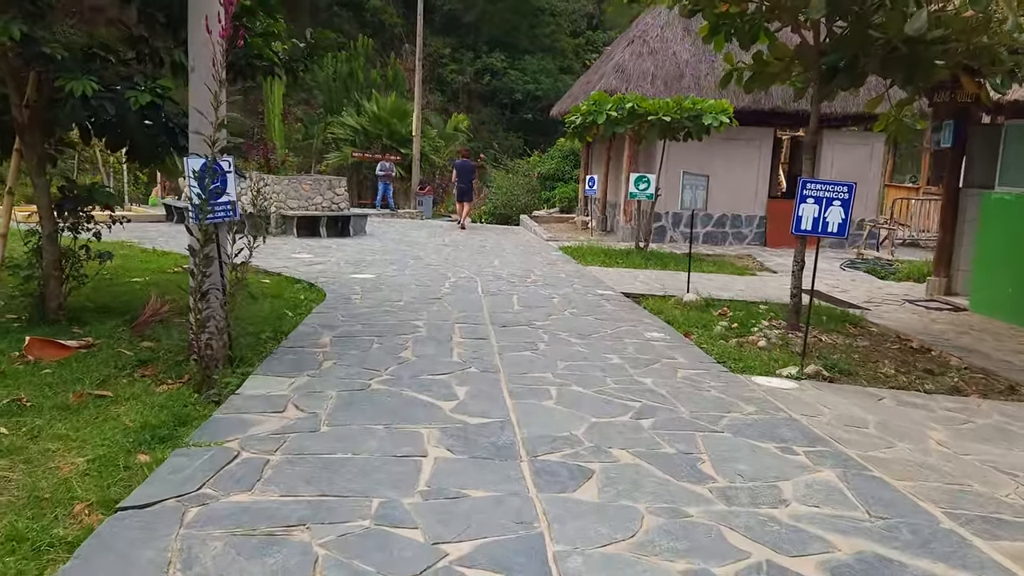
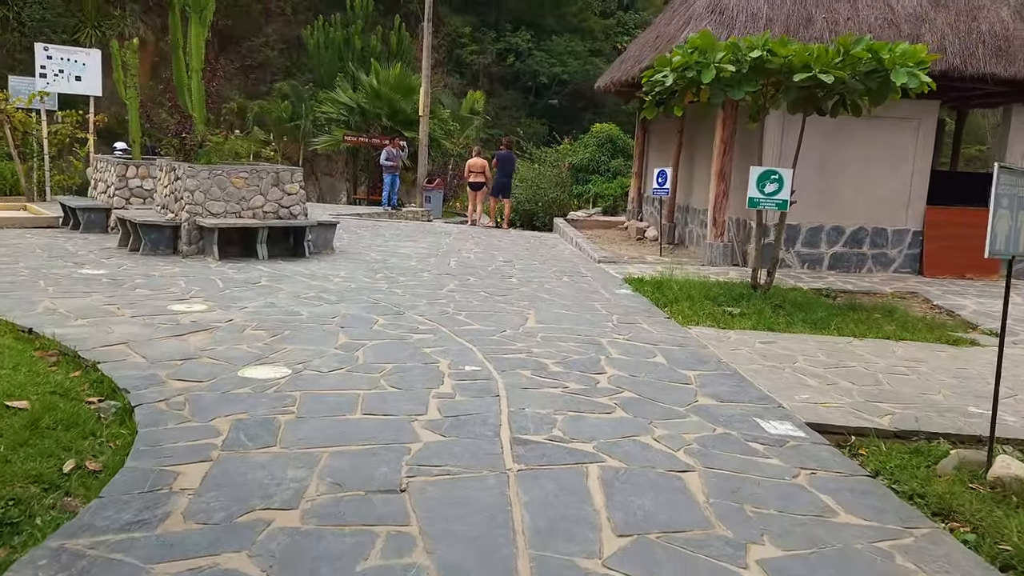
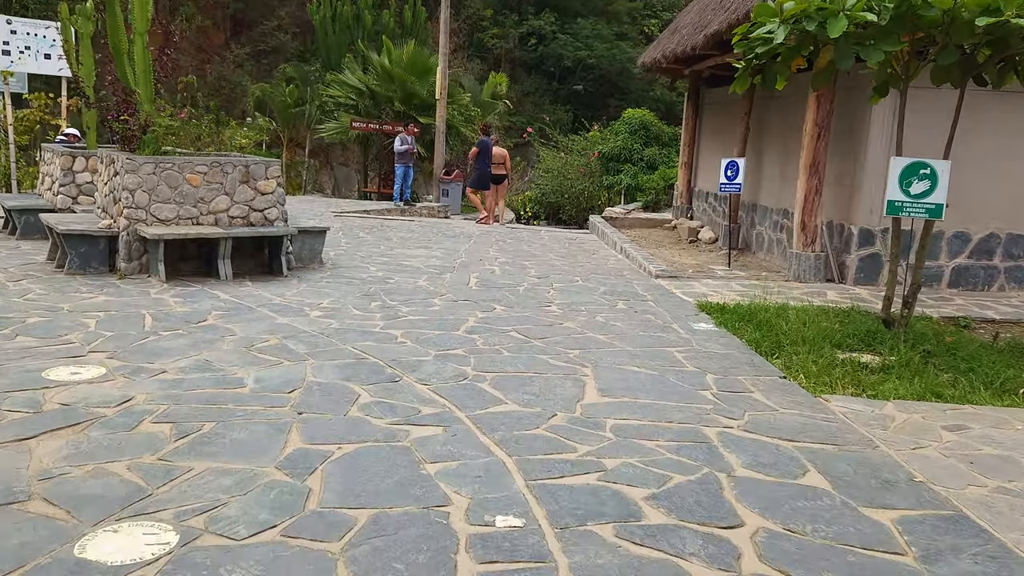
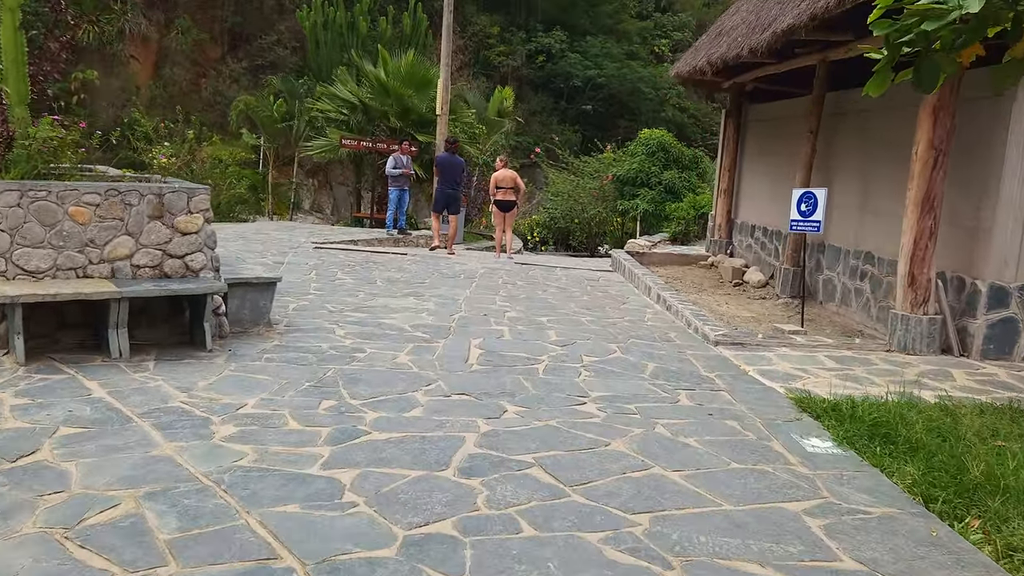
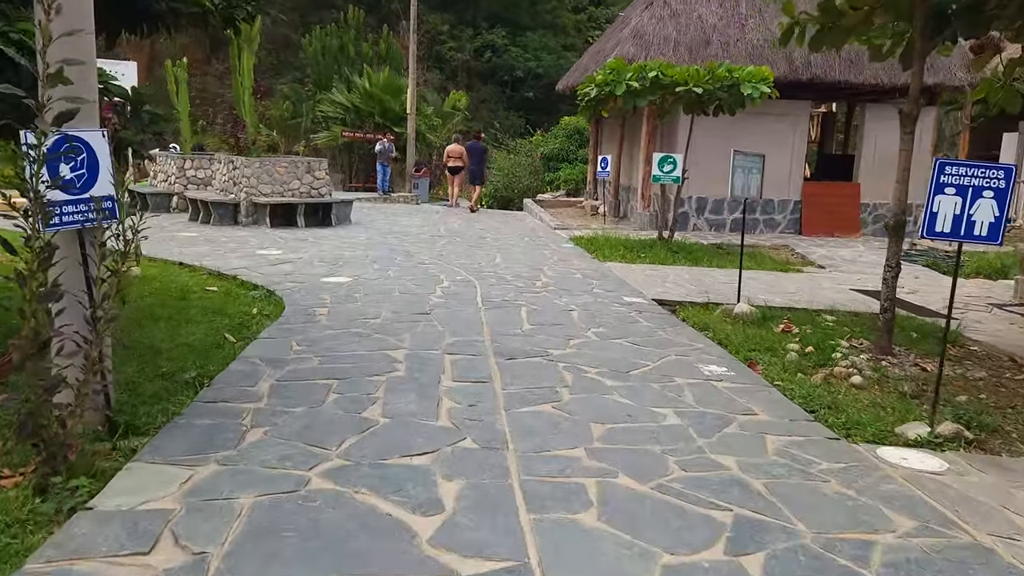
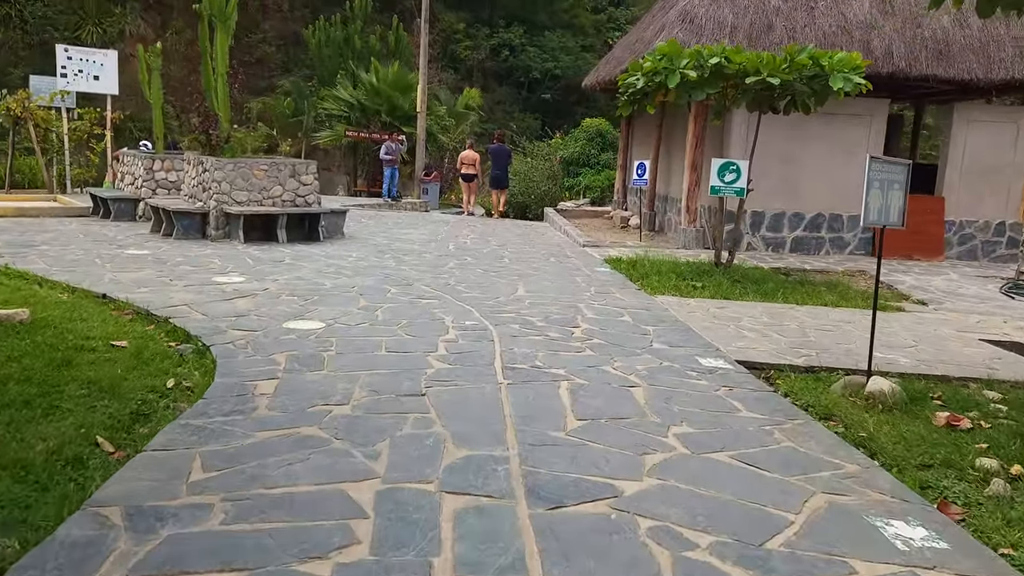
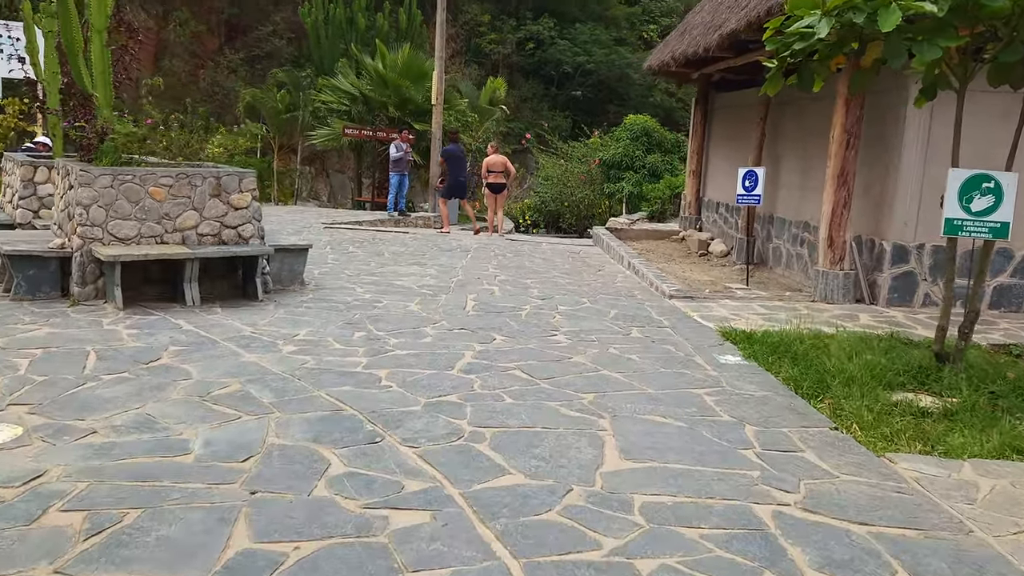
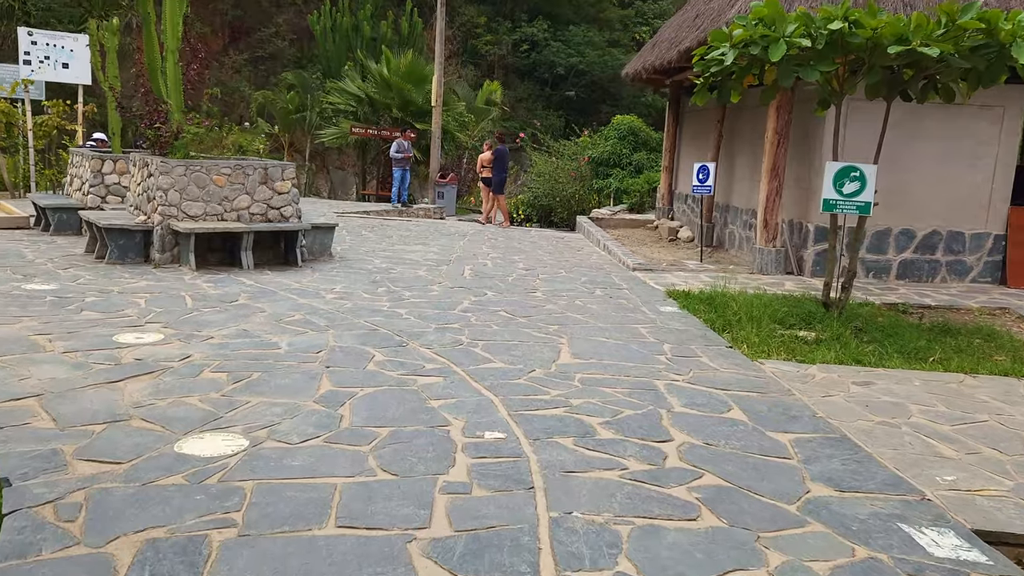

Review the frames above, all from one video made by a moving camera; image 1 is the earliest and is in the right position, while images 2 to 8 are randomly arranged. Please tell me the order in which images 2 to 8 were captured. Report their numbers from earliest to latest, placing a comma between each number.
5, 6, 2, 8, 3, 7, 4
